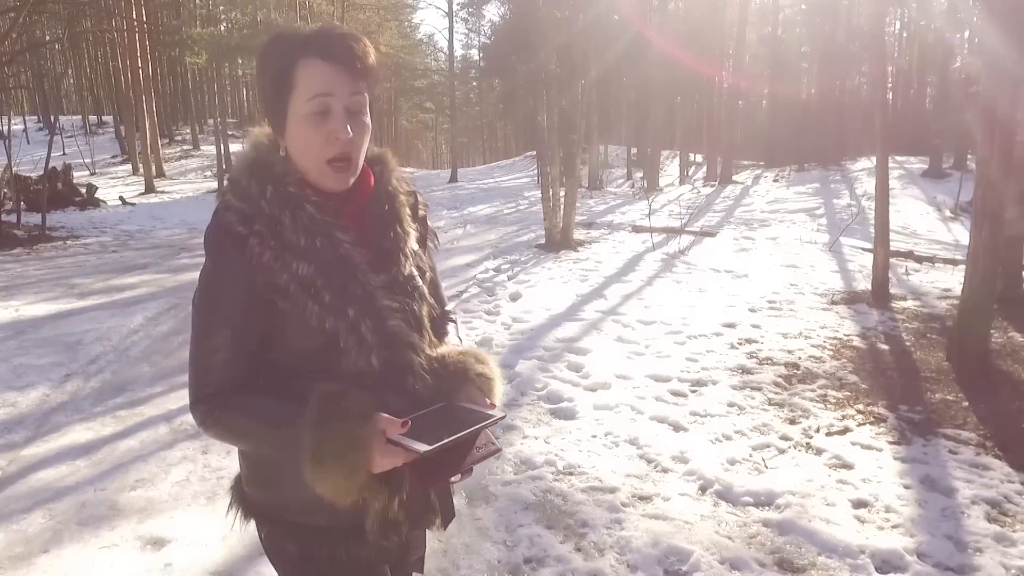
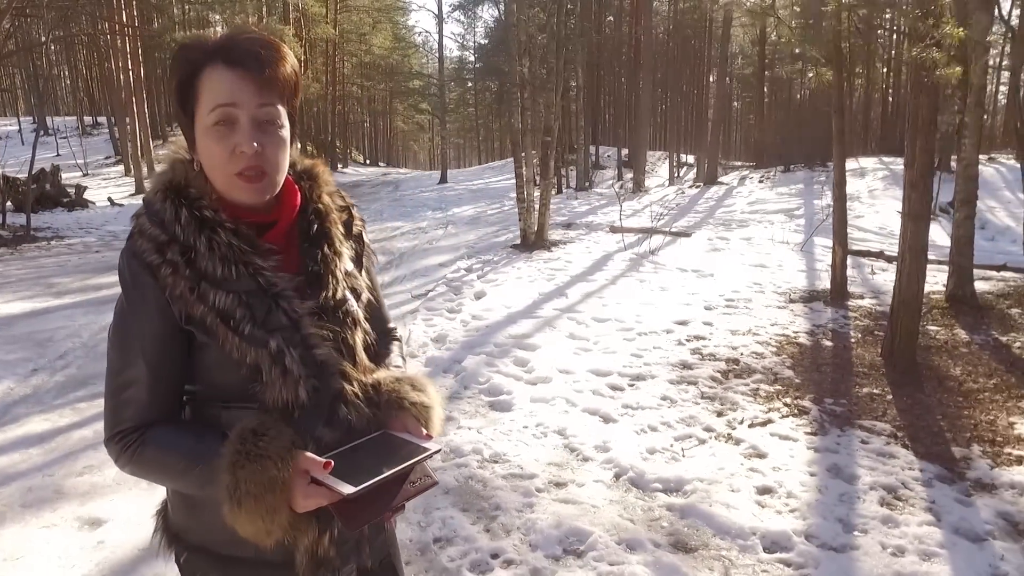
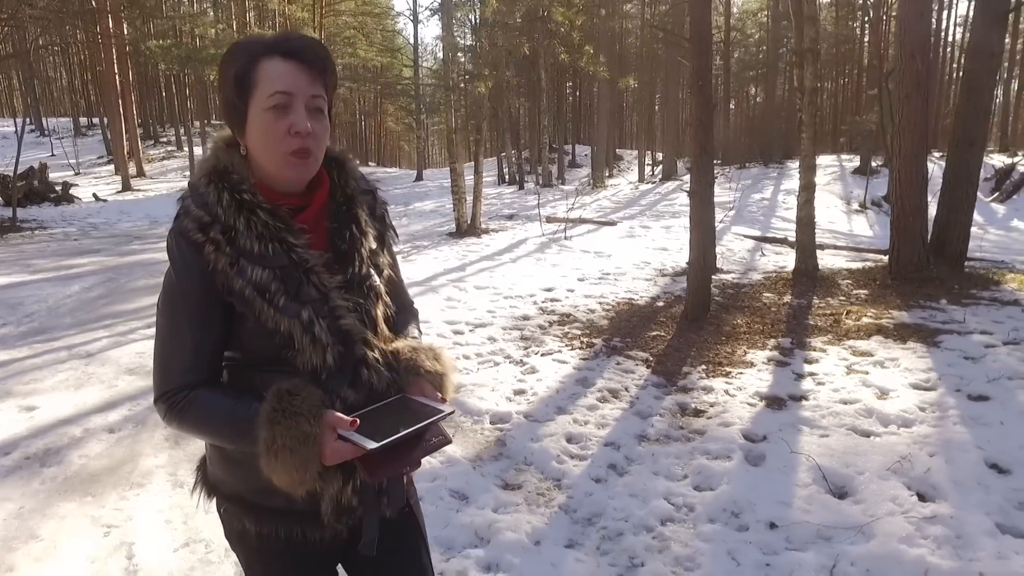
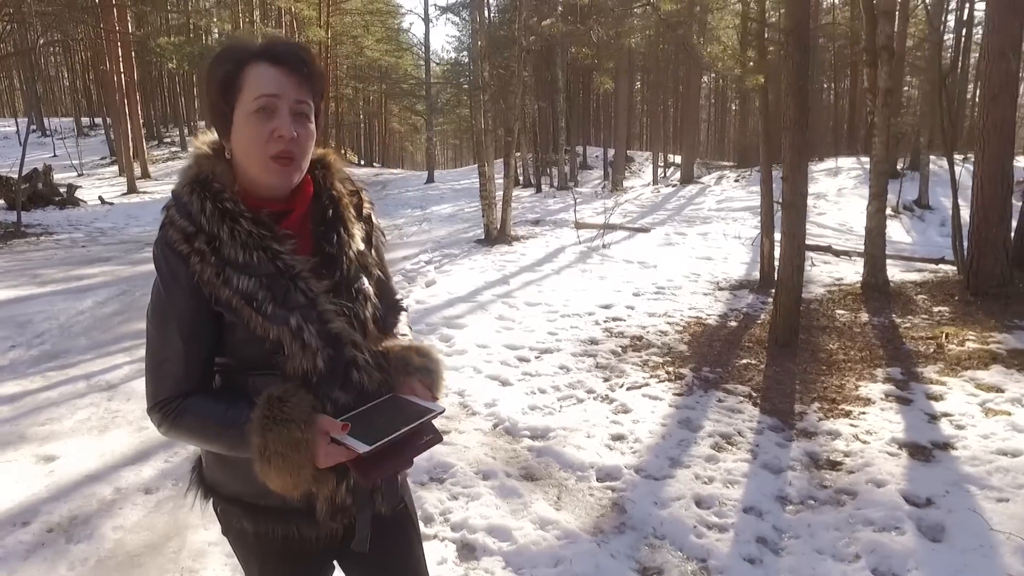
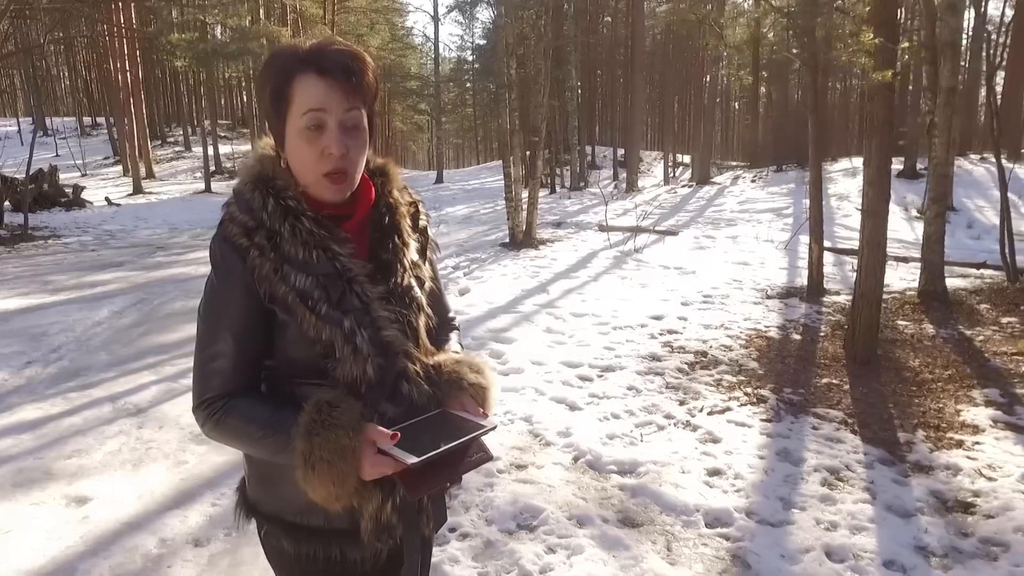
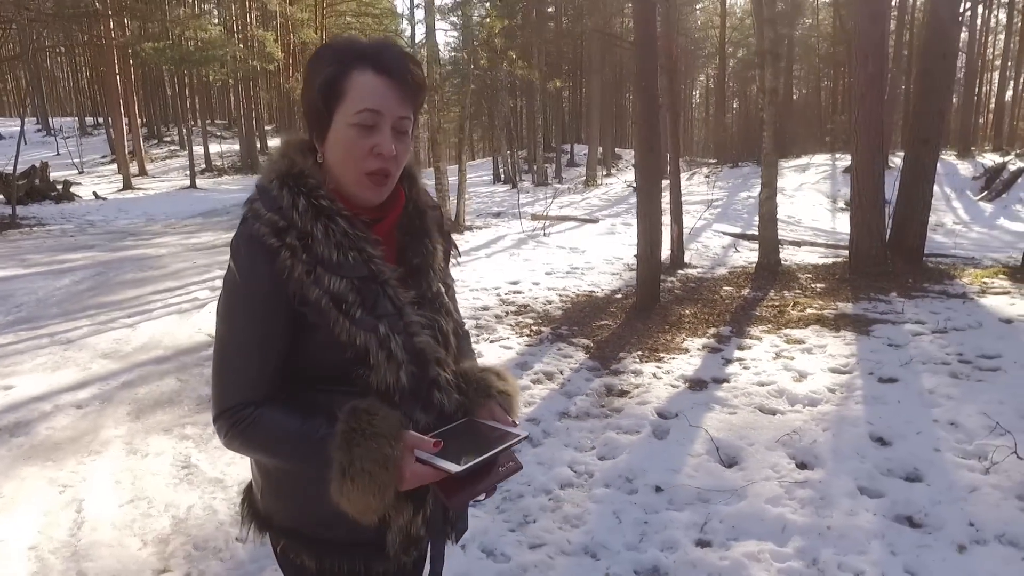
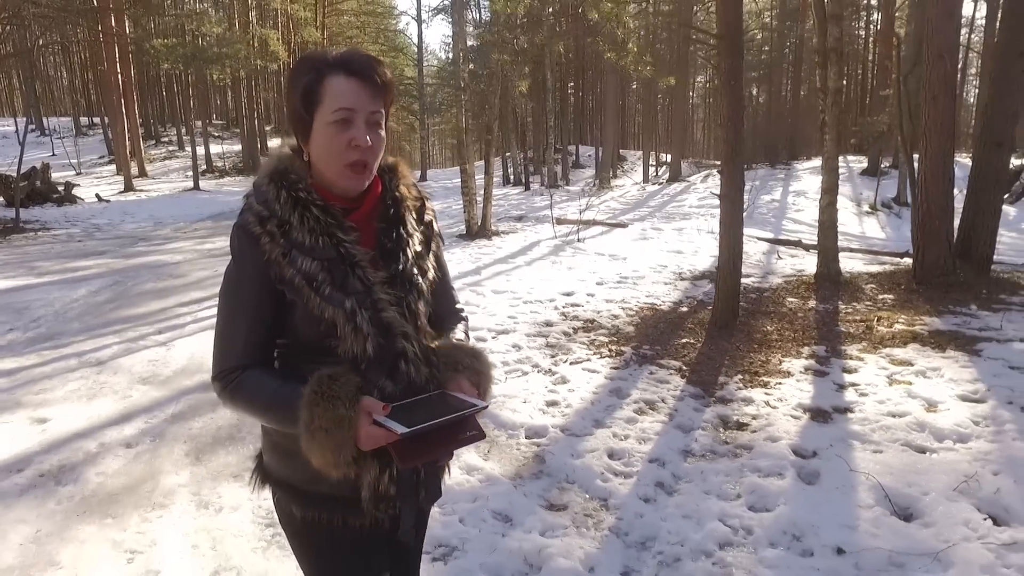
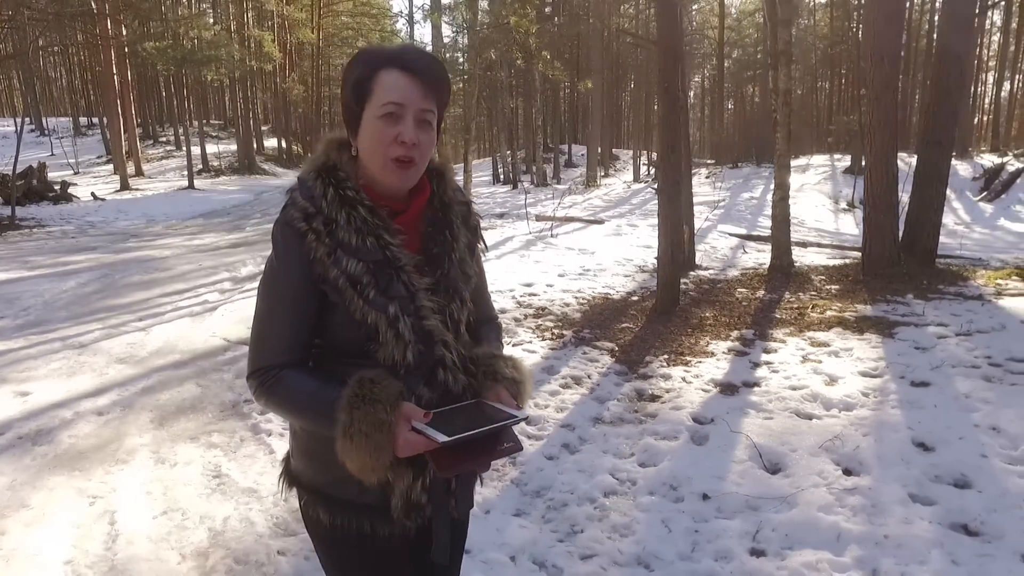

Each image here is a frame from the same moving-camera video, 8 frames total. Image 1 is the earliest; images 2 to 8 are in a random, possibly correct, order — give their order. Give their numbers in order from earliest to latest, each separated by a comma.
2, 5, 4, 7, 3, 8, 6
